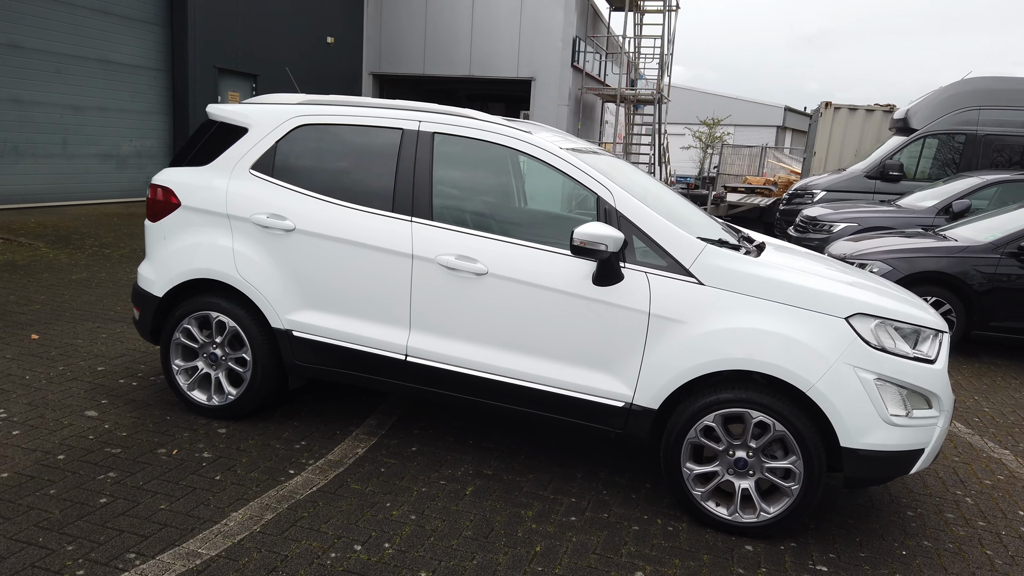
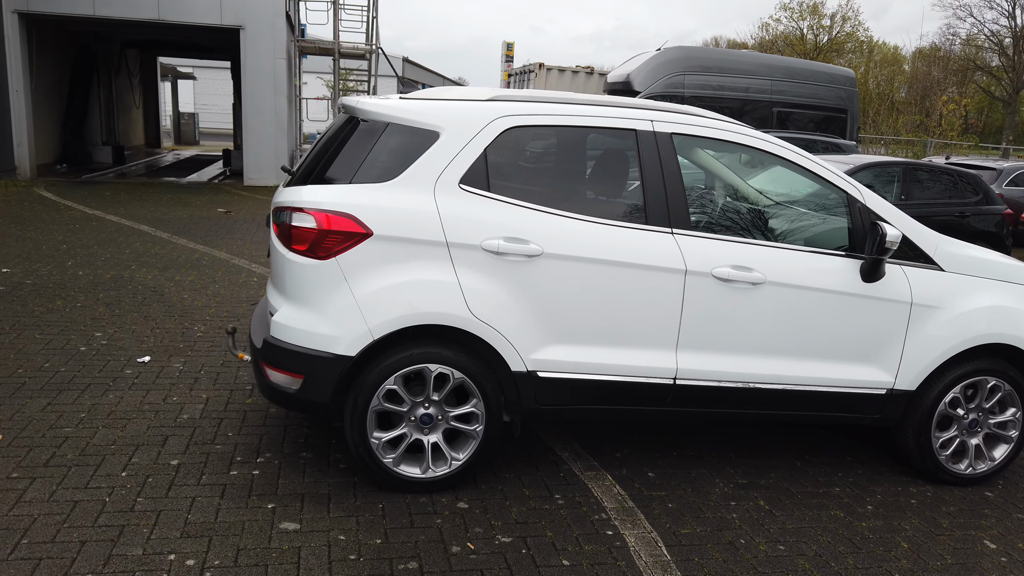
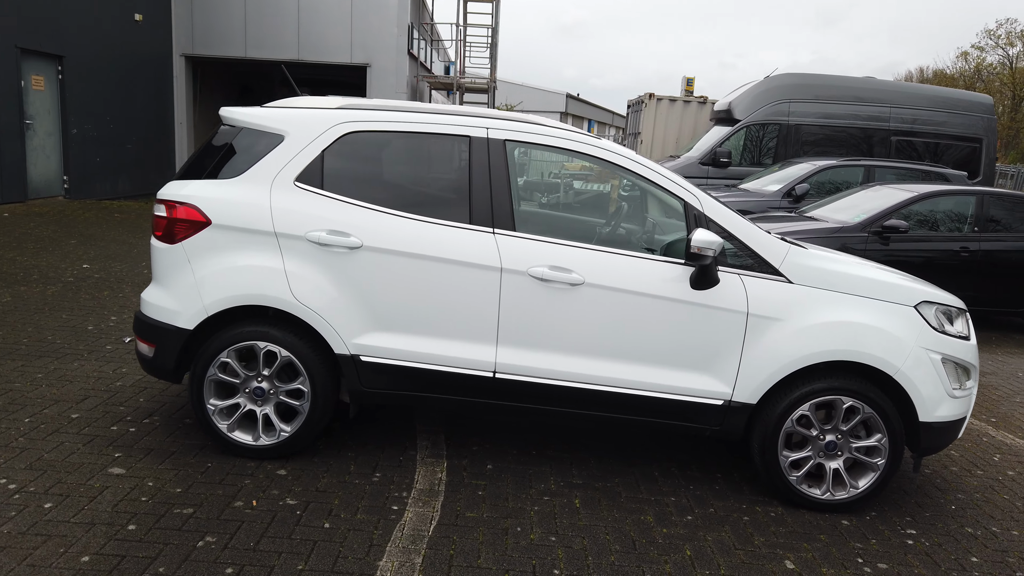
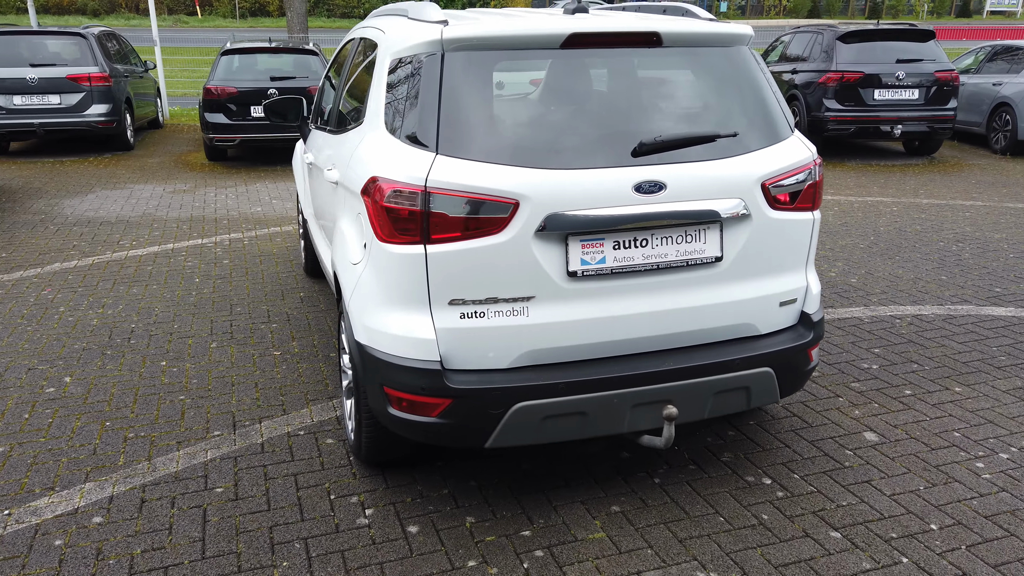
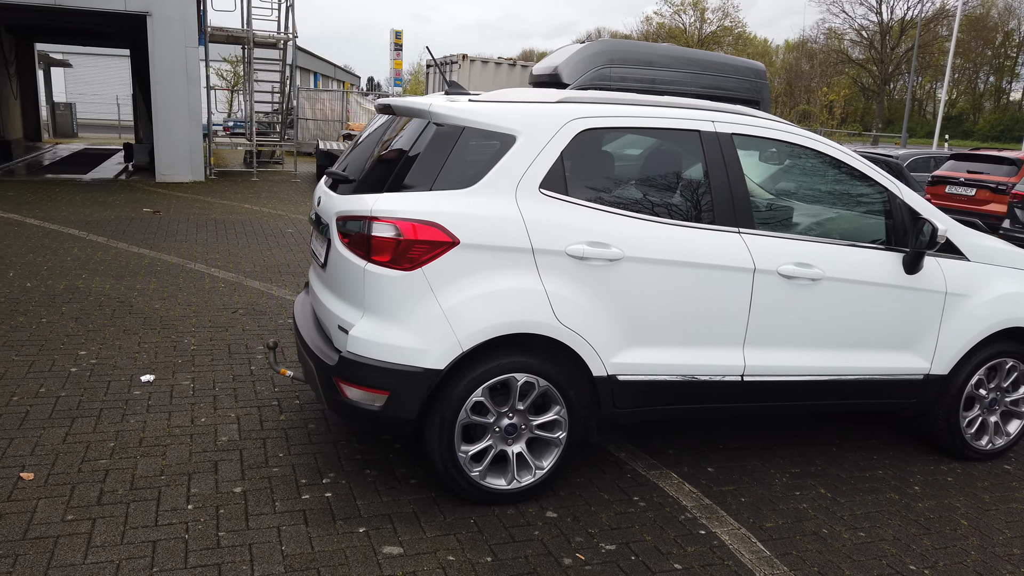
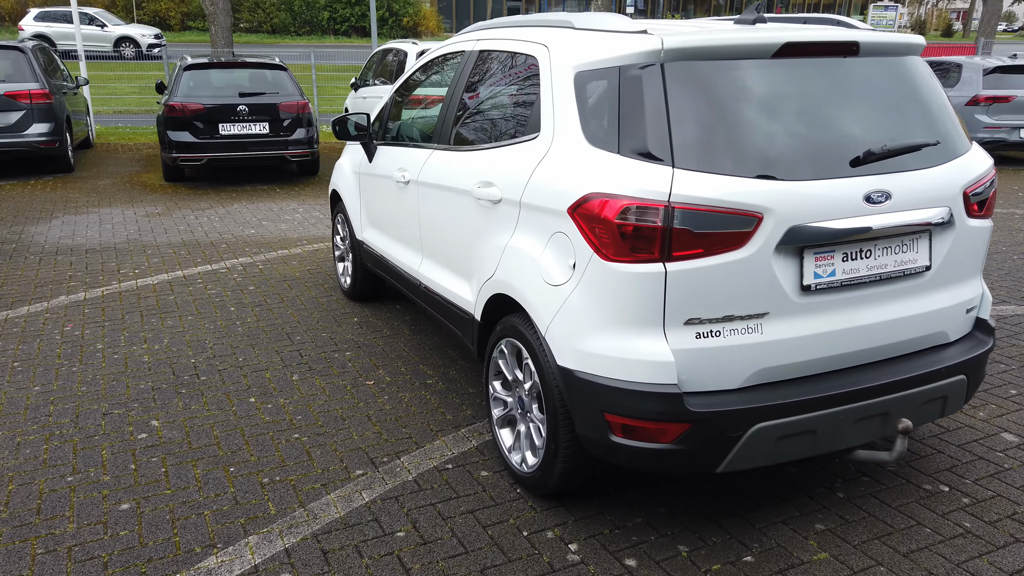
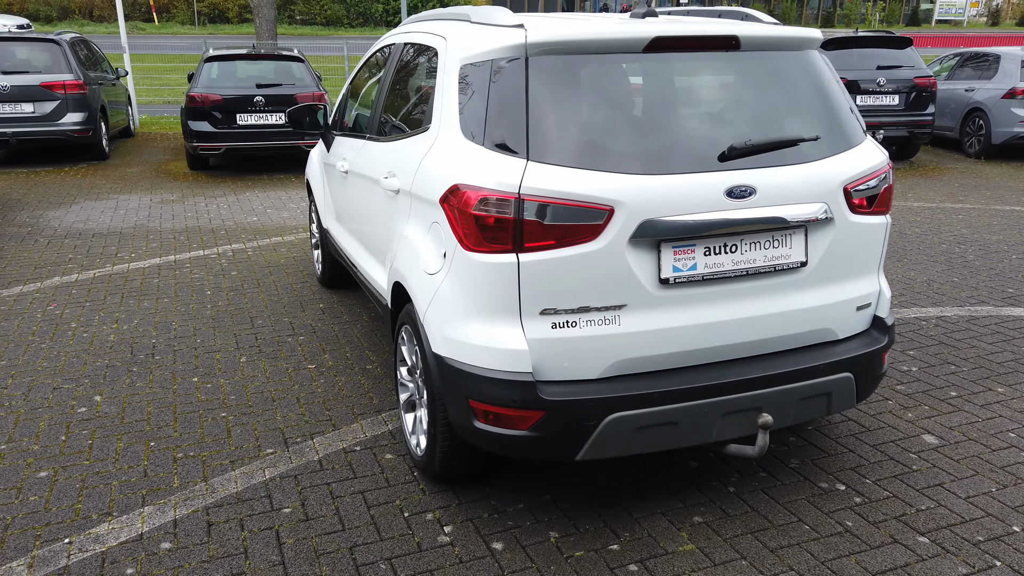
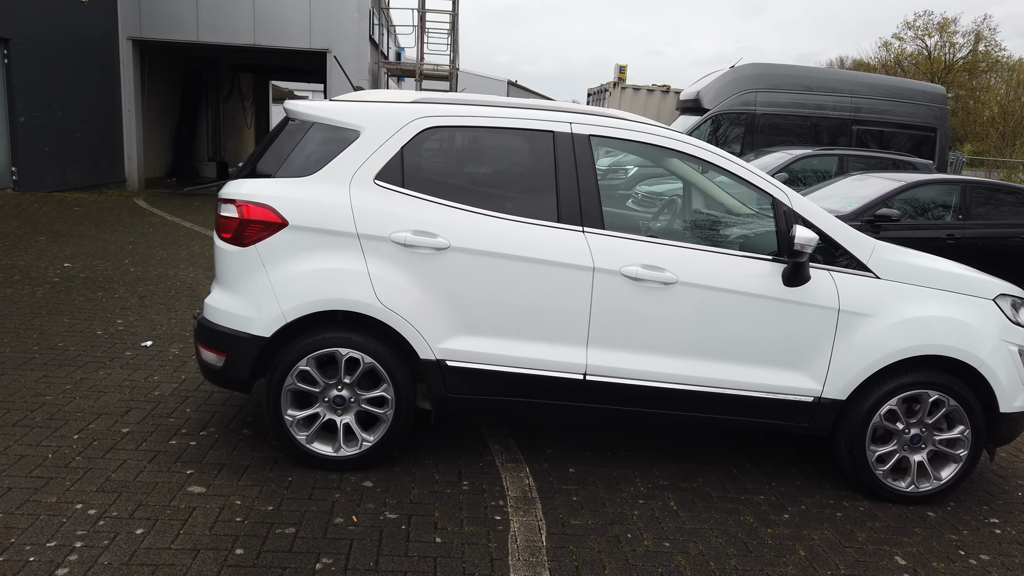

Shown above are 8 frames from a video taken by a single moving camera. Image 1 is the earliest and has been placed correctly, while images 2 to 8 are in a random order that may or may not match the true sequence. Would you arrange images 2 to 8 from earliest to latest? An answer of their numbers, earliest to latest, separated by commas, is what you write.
3, 8, 2, 5, 4, 7, 6
